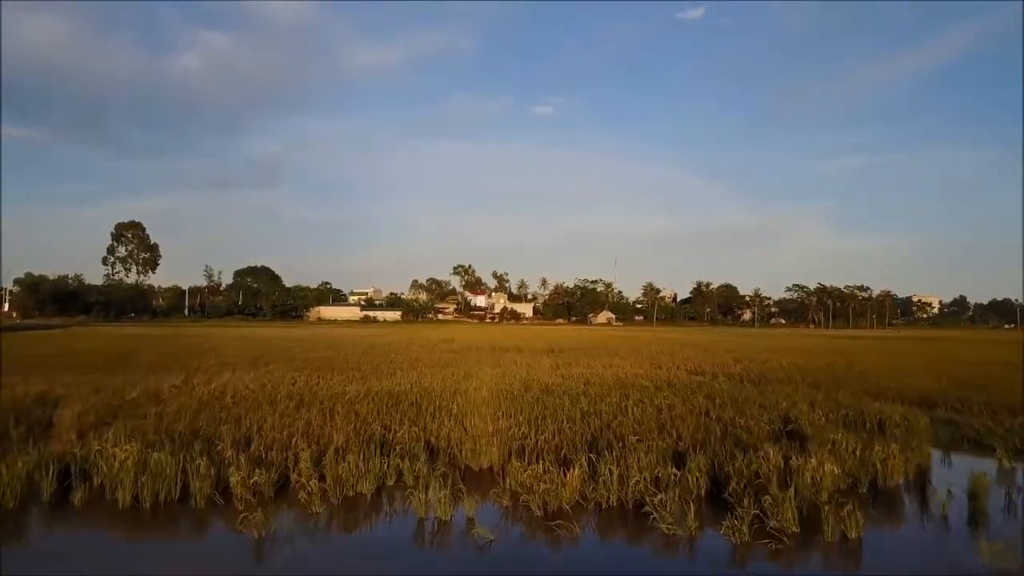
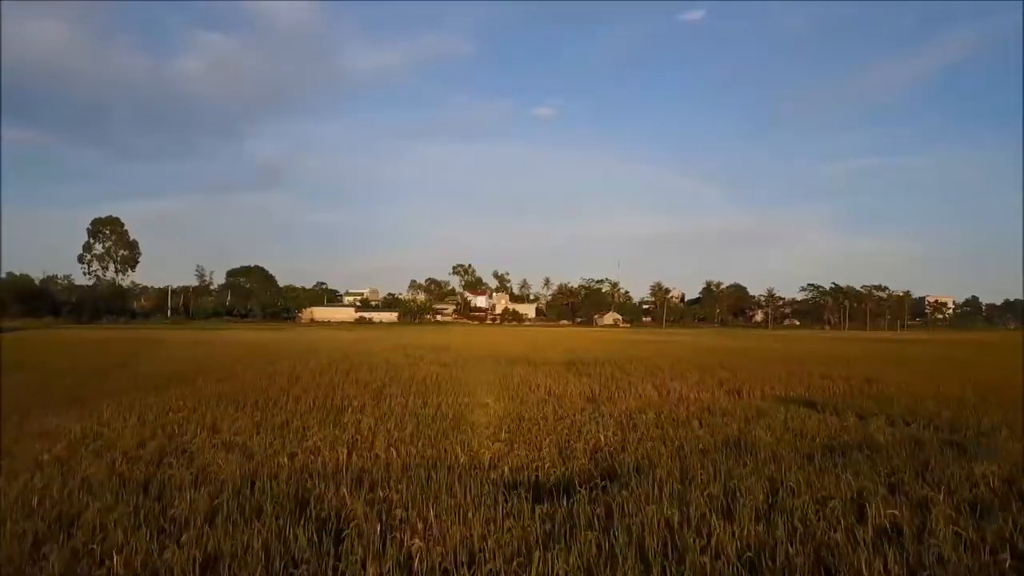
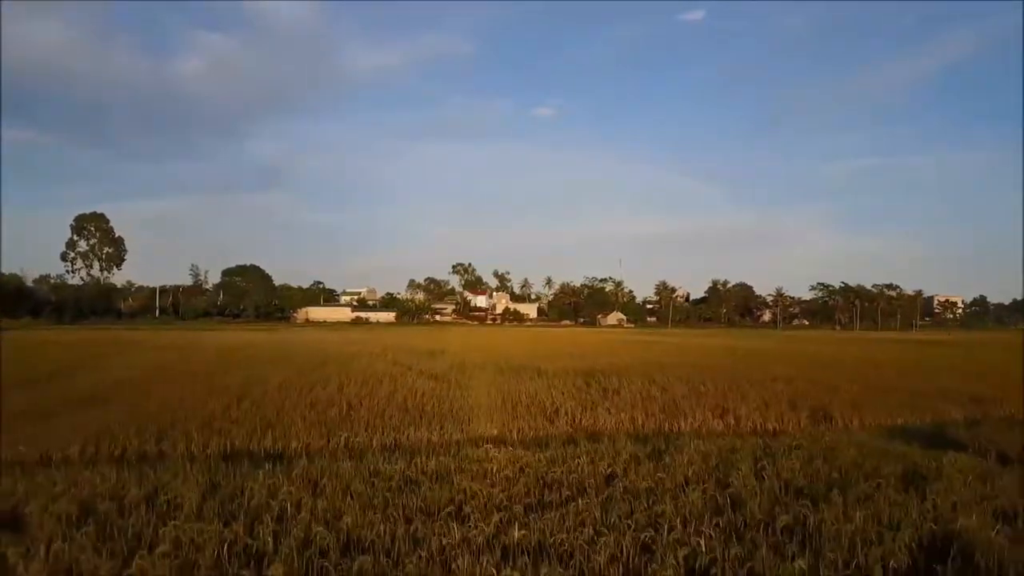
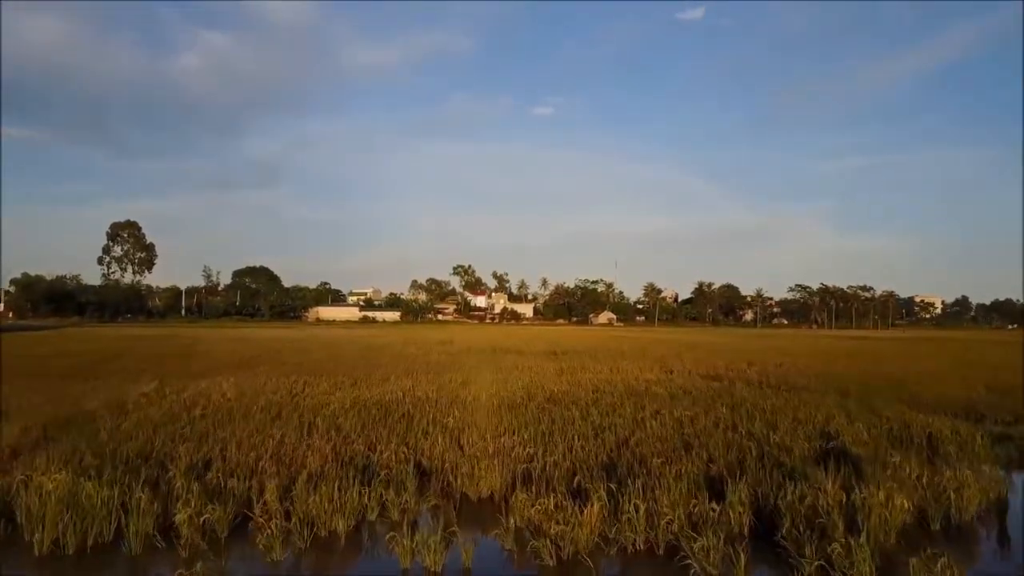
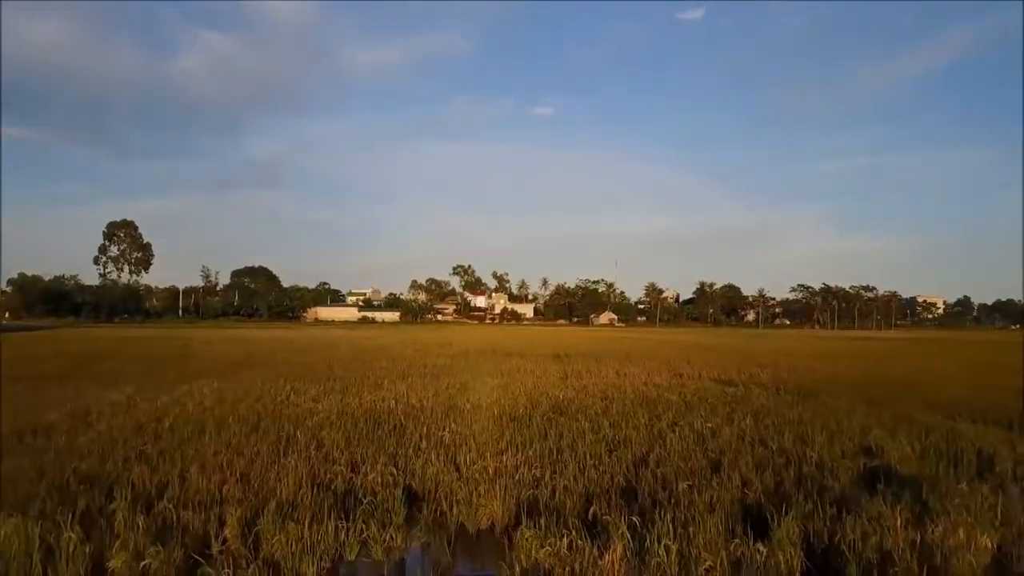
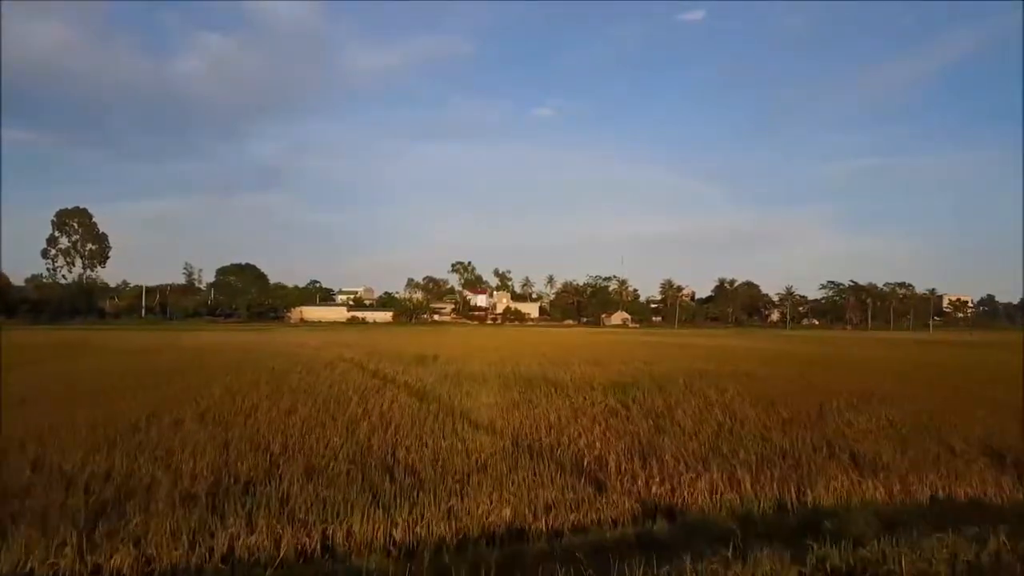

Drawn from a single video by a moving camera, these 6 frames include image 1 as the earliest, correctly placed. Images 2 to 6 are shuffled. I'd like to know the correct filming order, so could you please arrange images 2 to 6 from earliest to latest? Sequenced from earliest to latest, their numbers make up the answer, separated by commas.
4, 5, 2, 3, 6
